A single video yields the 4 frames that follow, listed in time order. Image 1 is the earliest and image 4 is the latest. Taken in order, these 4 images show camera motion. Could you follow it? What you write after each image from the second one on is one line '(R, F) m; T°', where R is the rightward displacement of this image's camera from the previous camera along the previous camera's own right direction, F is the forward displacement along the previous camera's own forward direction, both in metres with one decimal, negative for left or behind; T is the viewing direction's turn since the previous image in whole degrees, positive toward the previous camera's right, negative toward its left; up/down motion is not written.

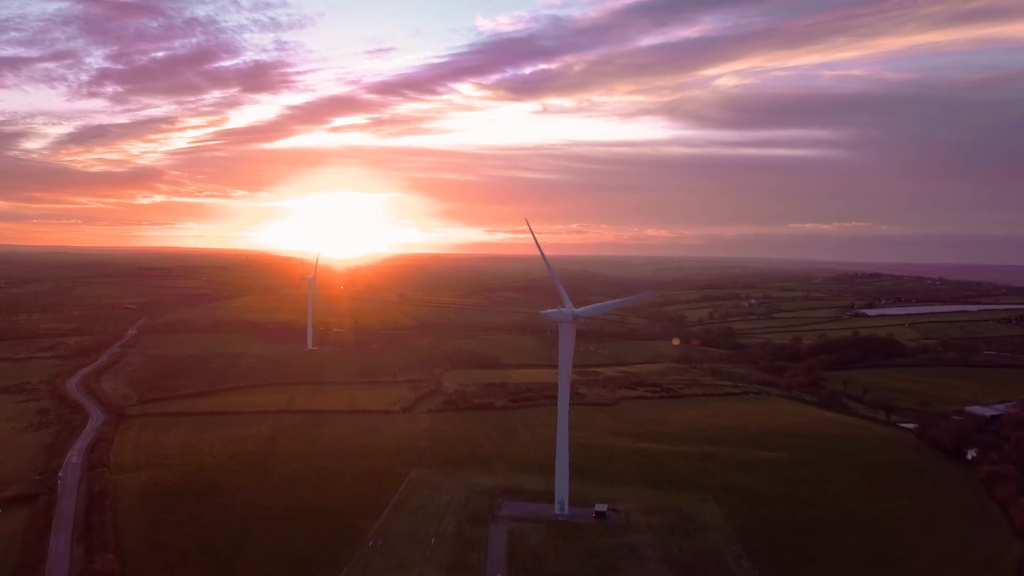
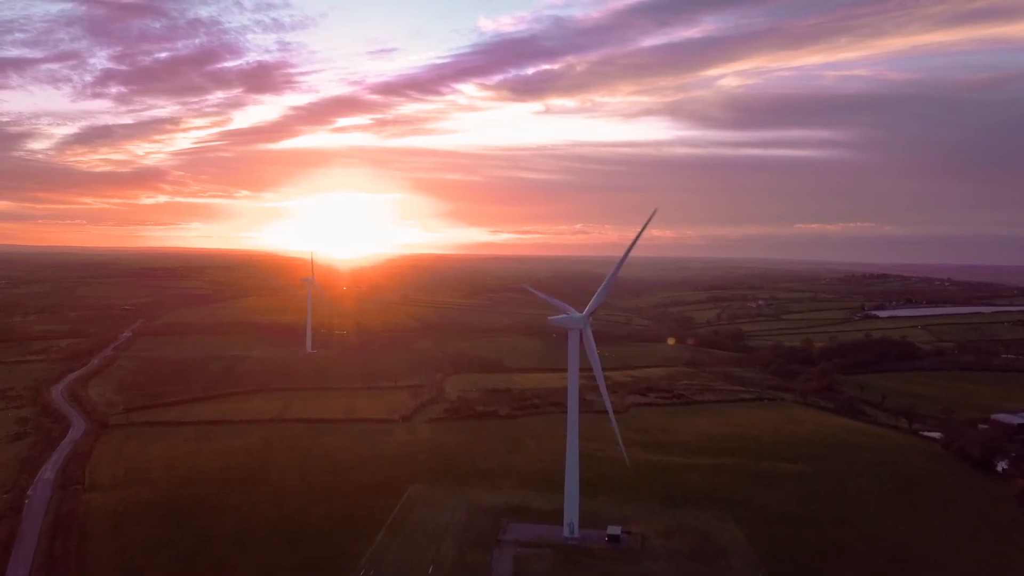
(-0.1, +2.3) m; 0°
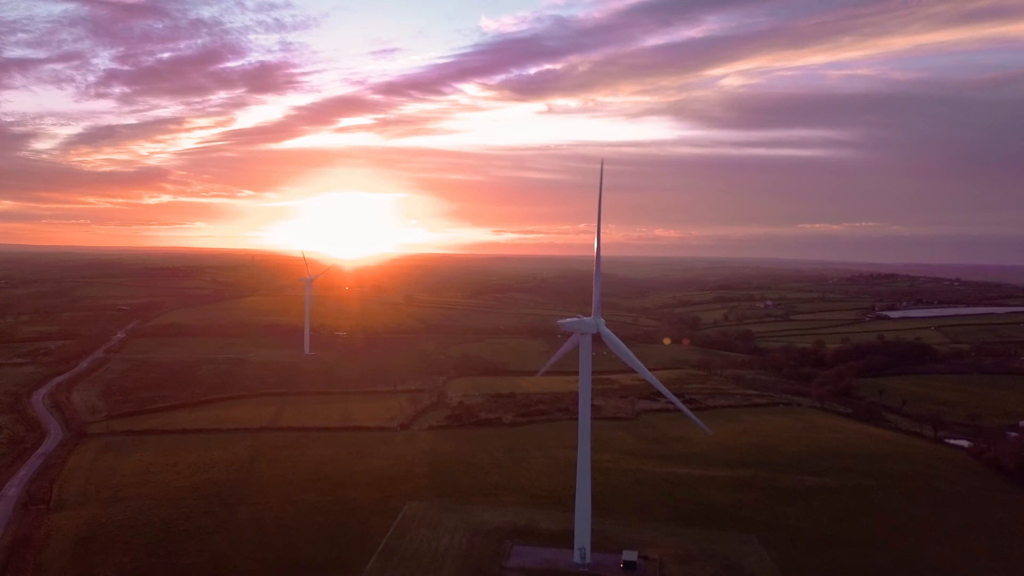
(-0.1, +2.5) m; 0°
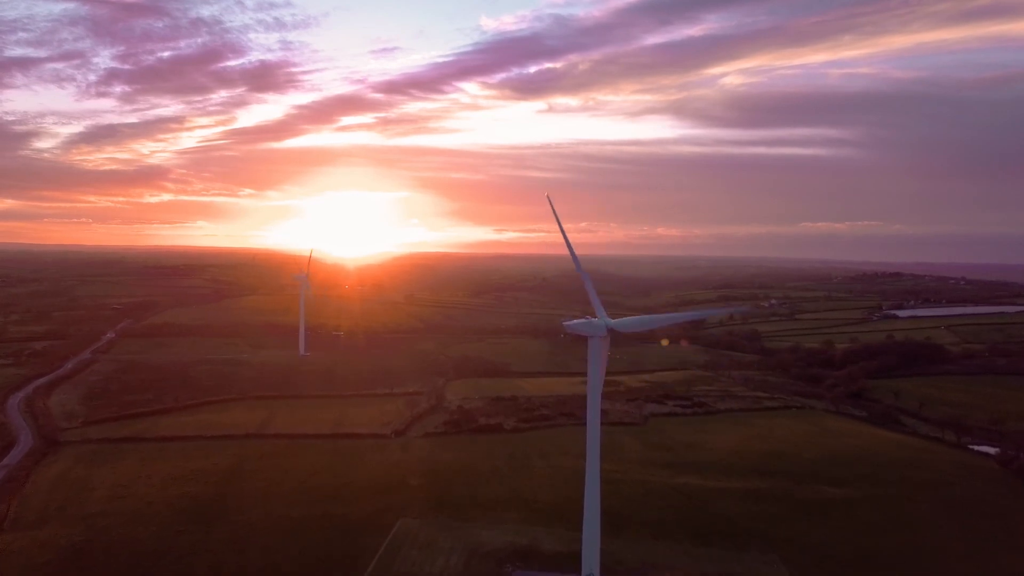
(0.0, +2.3) m; 0°
